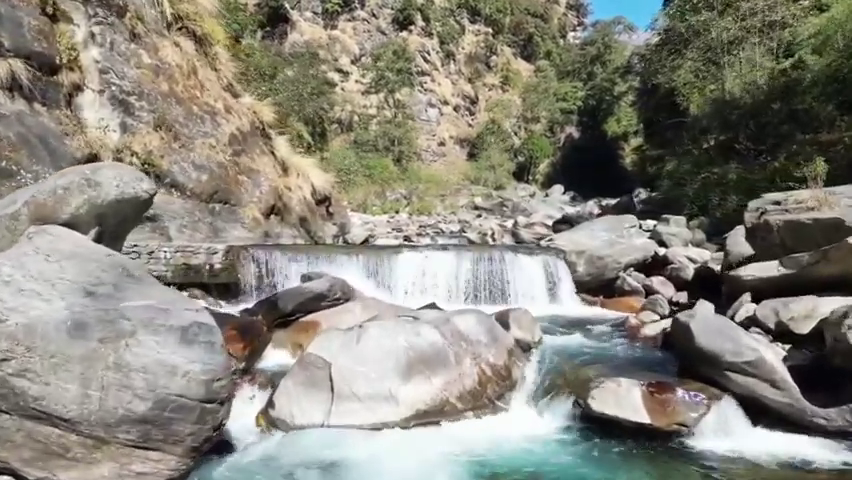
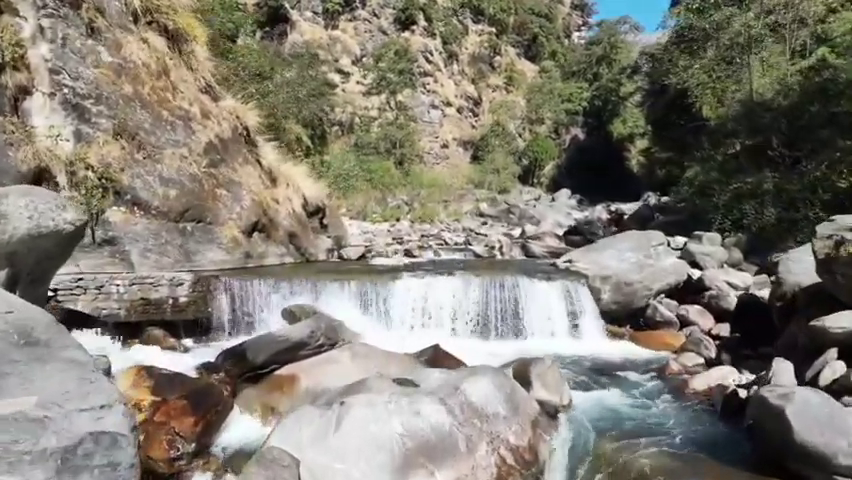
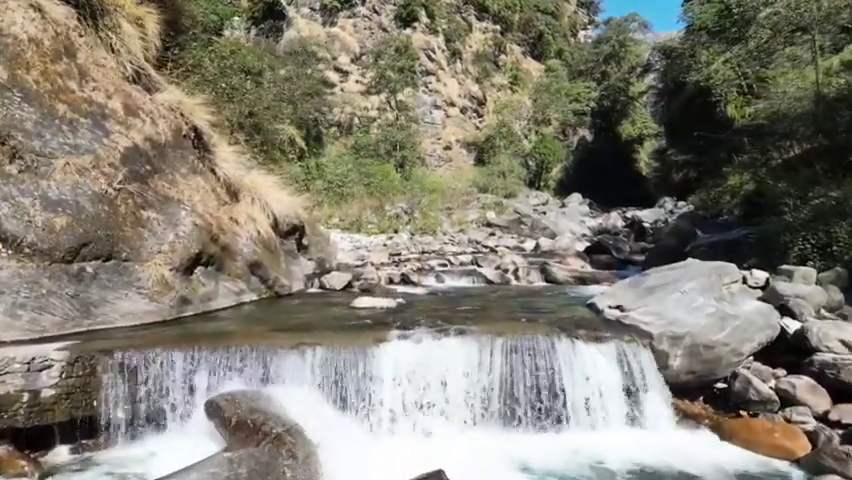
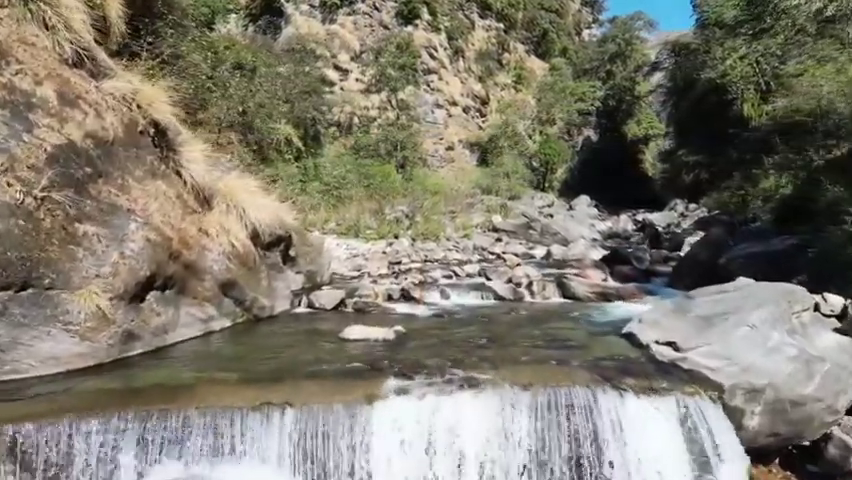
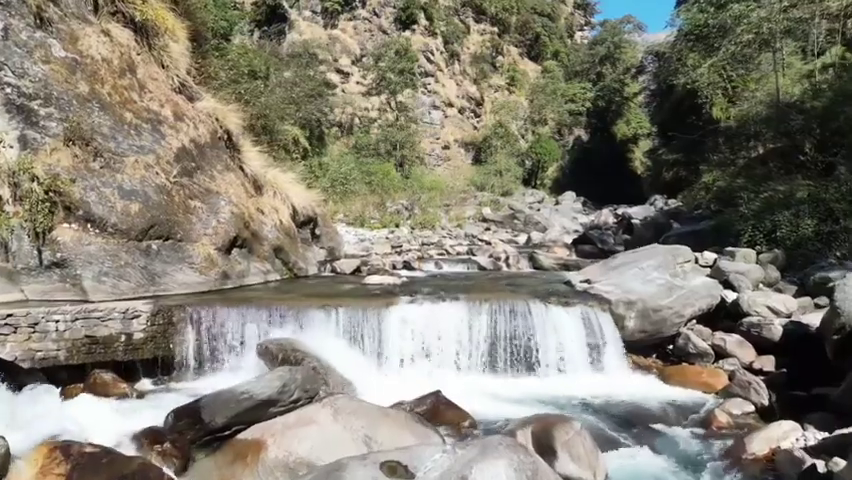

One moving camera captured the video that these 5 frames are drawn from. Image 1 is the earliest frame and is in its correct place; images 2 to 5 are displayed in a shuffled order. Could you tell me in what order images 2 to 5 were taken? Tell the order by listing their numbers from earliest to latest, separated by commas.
2, 5, 3, 4
